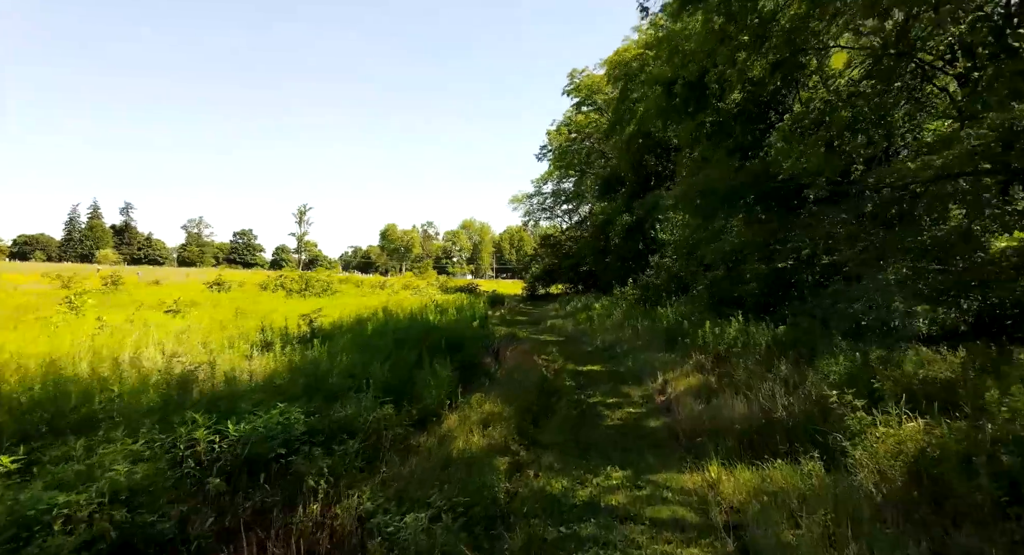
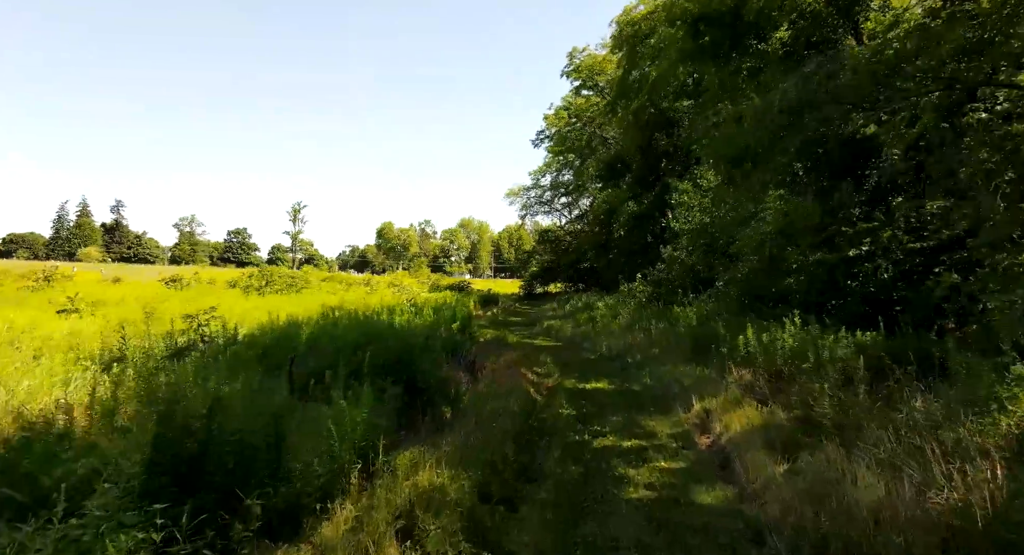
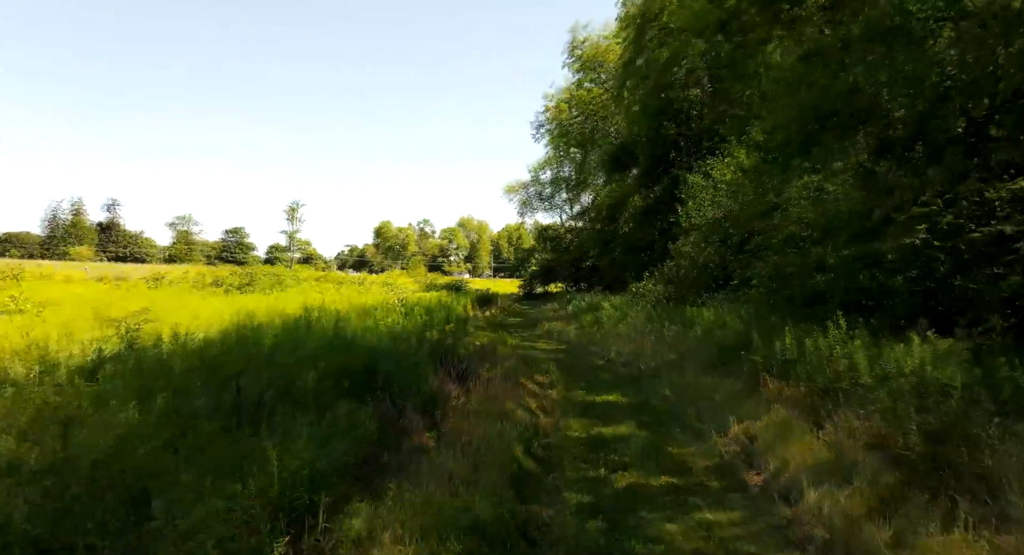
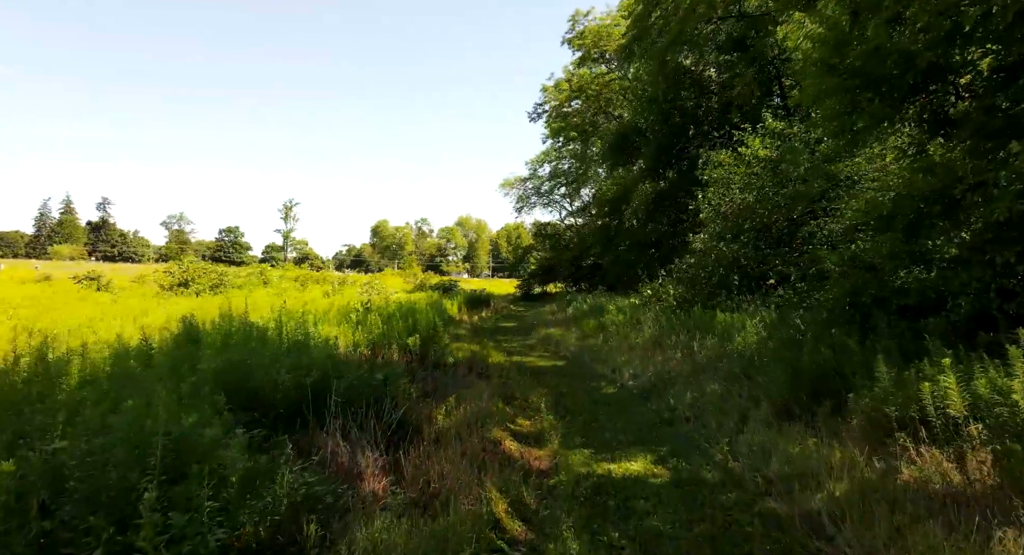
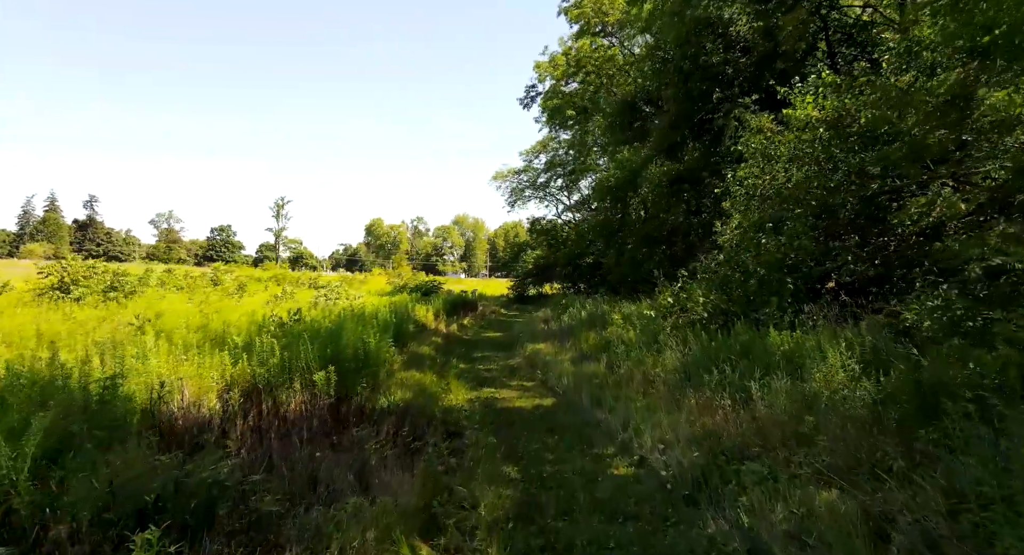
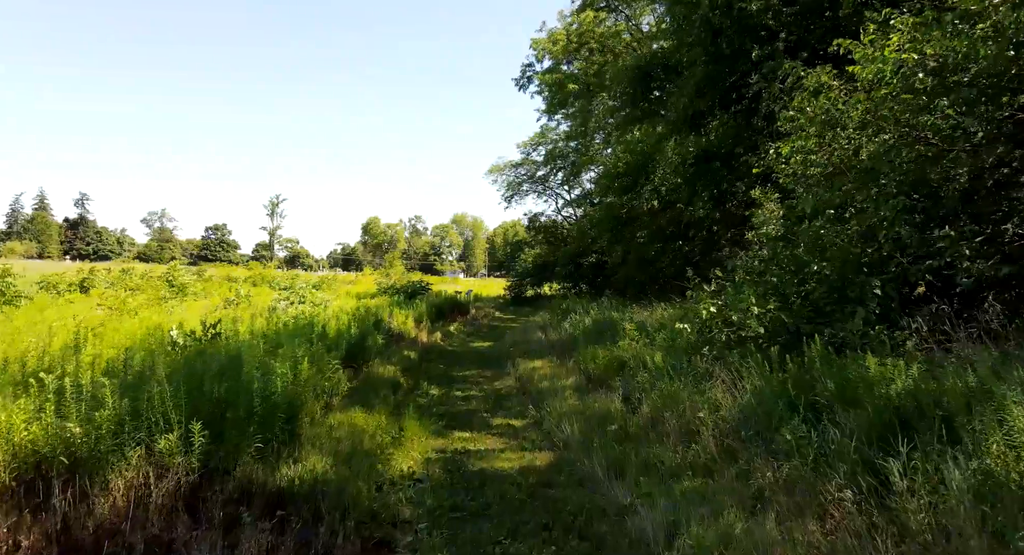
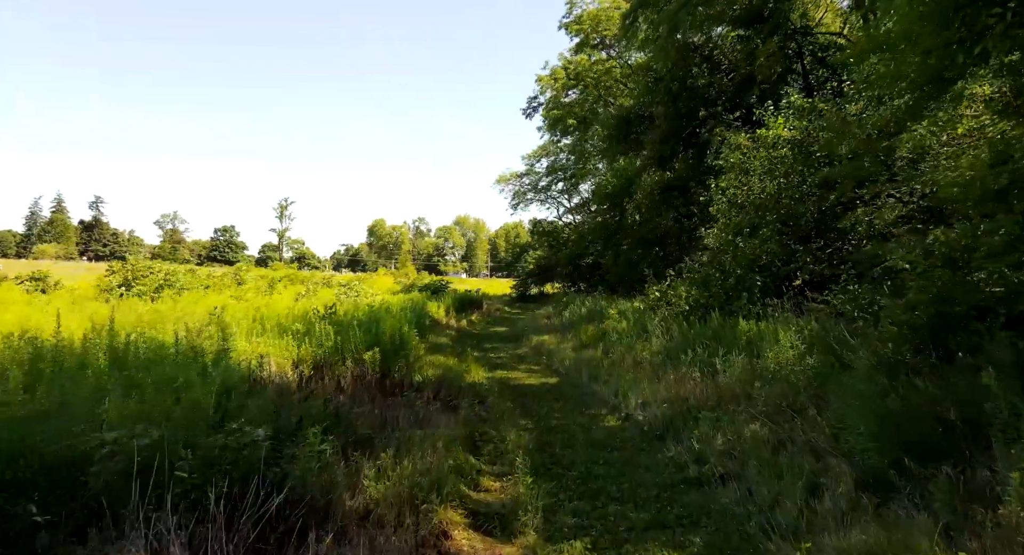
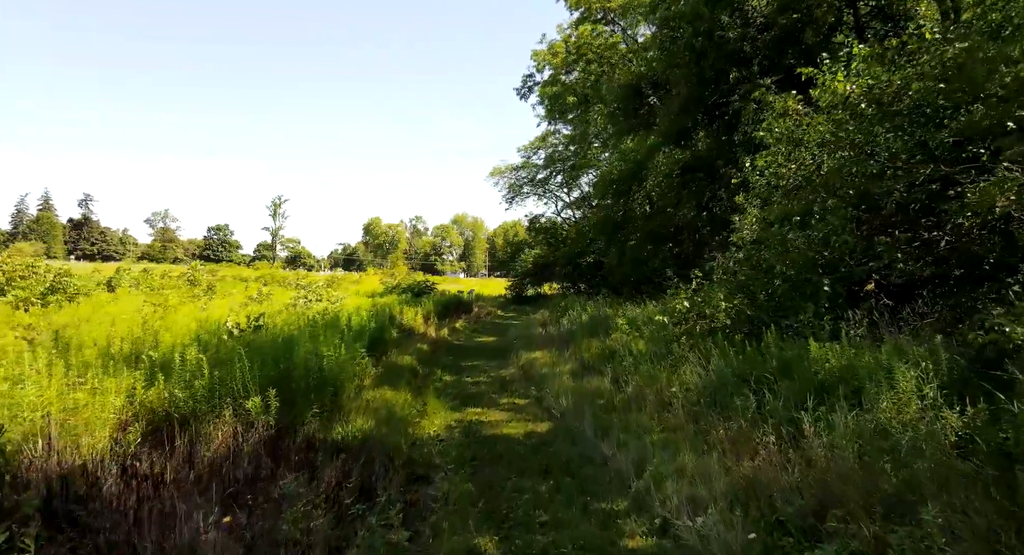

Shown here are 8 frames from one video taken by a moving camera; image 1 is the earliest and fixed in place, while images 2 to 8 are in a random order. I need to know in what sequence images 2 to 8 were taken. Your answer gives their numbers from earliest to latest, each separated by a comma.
2, 3, 4, 7, 5, 8, 6
